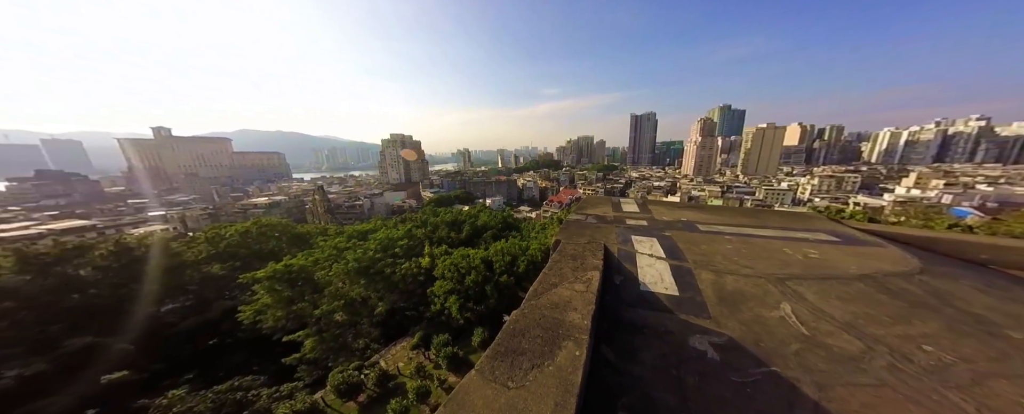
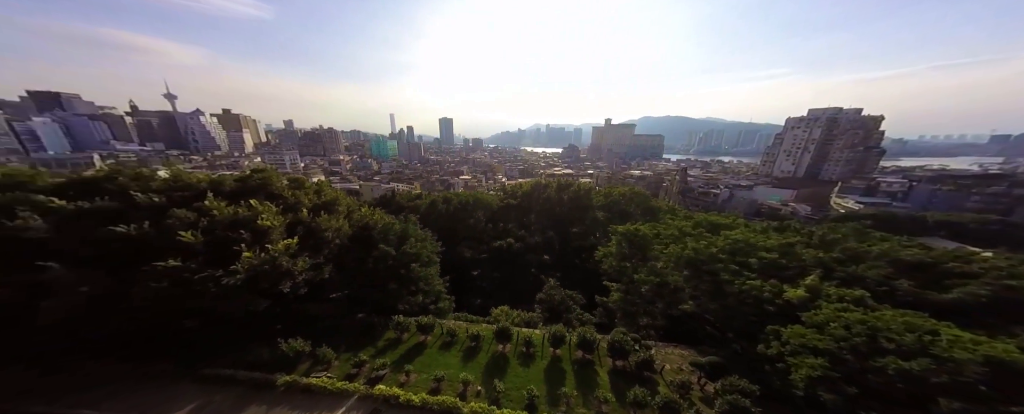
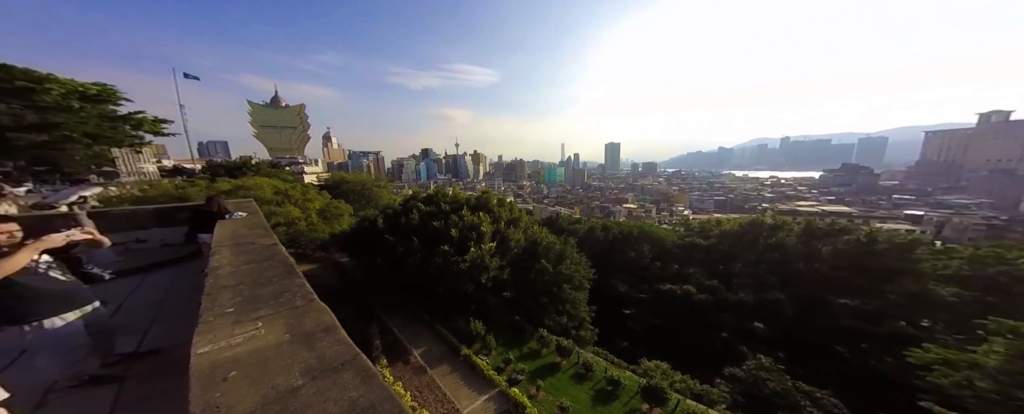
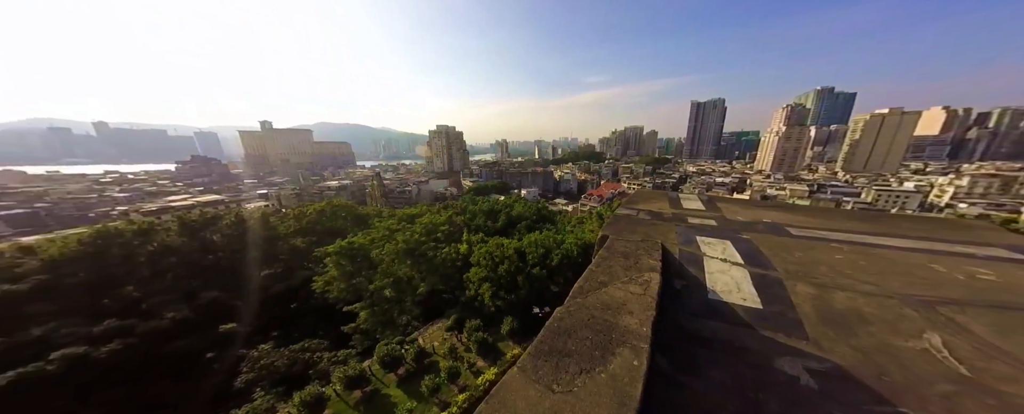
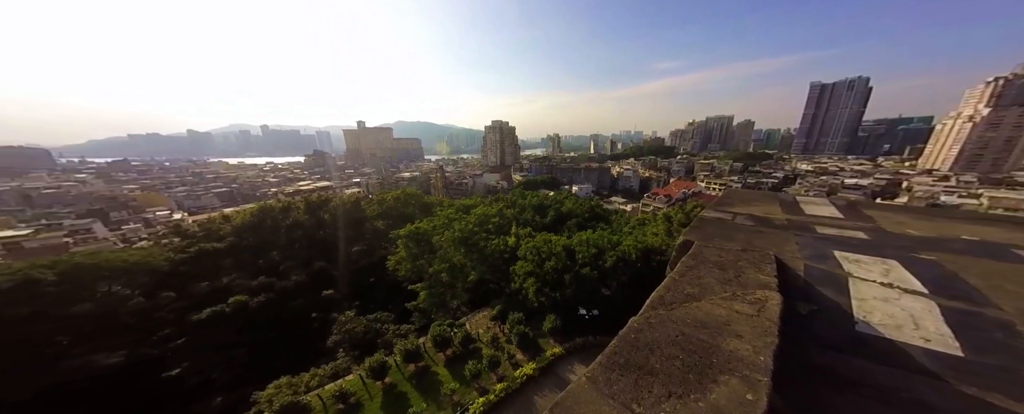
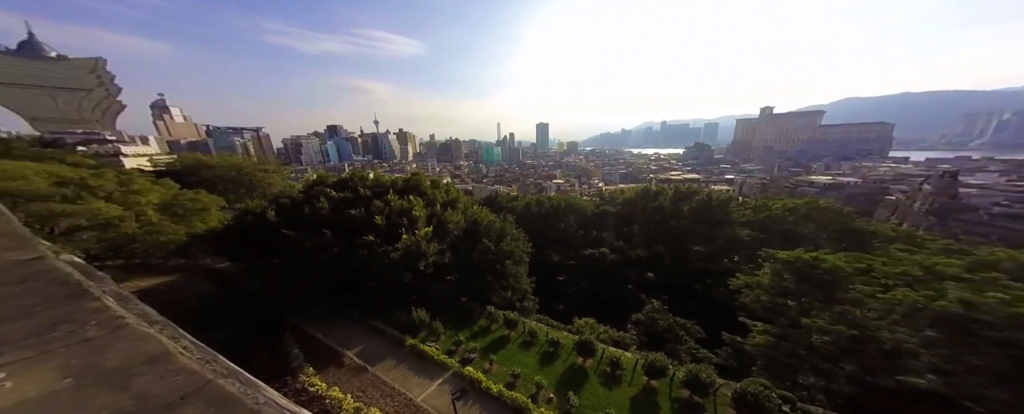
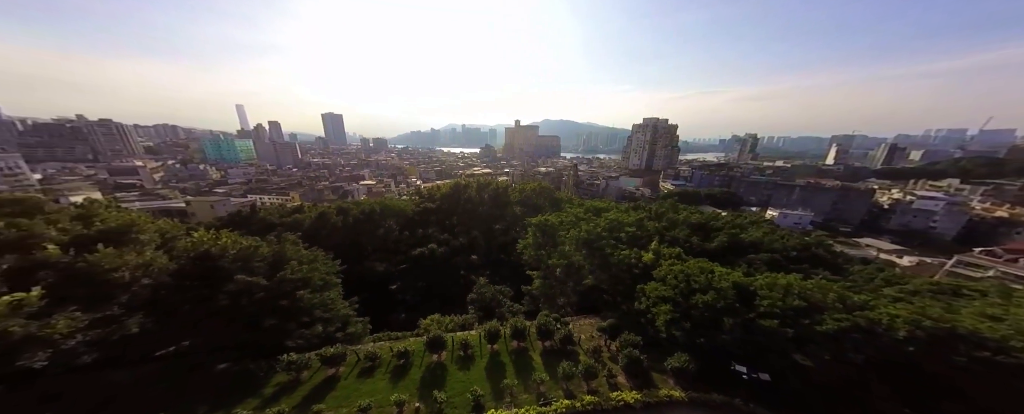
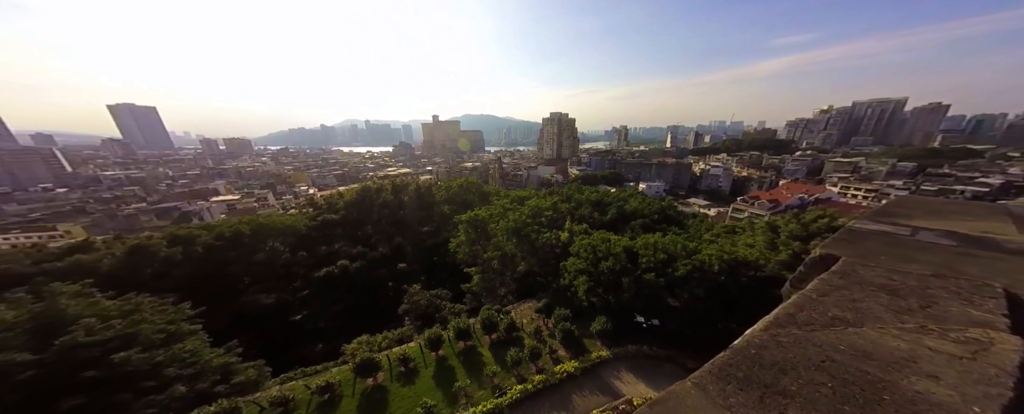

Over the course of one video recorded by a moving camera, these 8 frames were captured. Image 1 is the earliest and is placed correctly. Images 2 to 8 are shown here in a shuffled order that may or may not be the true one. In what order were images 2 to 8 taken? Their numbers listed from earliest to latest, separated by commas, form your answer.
4, 5, 8, 7, 2, 6, 3
